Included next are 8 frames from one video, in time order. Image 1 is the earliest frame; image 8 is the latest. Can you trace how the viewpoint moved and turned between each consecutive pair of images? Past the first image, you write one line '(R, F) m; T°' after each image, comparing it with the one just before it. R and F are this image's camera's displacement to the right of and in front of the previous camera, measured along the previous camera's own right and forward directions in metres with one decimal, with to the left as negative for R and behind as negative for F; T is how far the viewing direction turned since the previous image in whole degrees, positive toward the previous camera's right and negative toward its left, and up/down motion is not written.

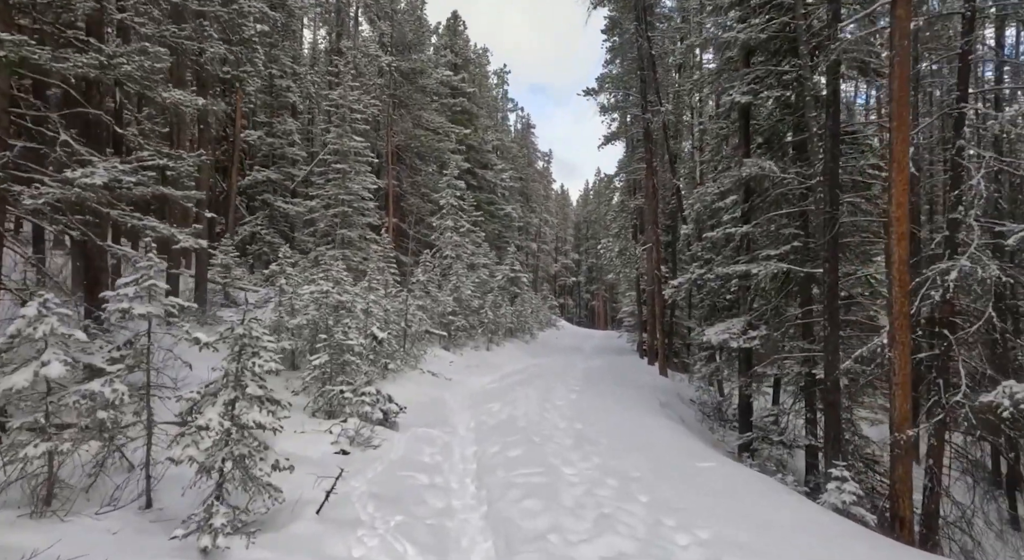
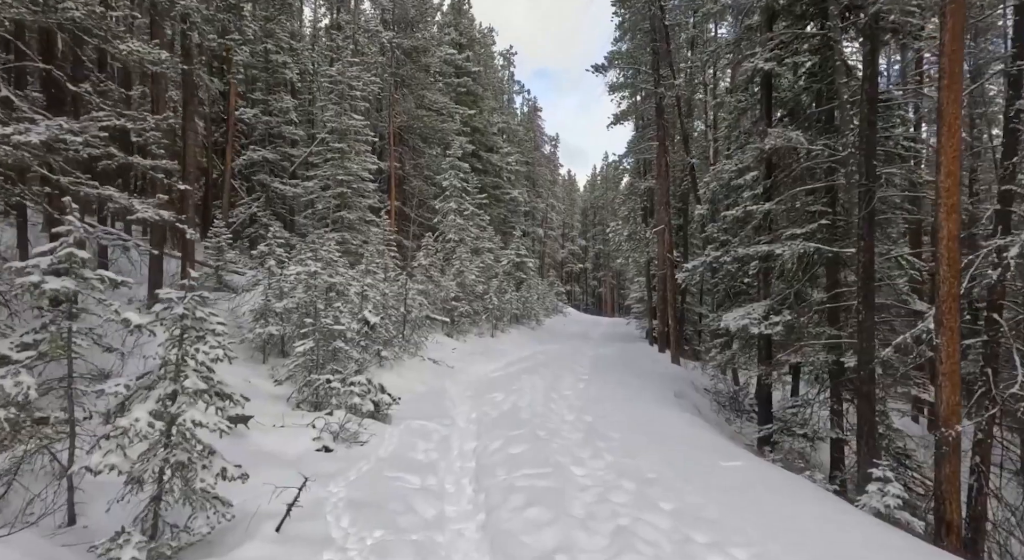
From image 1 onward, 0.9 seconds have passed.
(0.0, +0.9) m; -1°
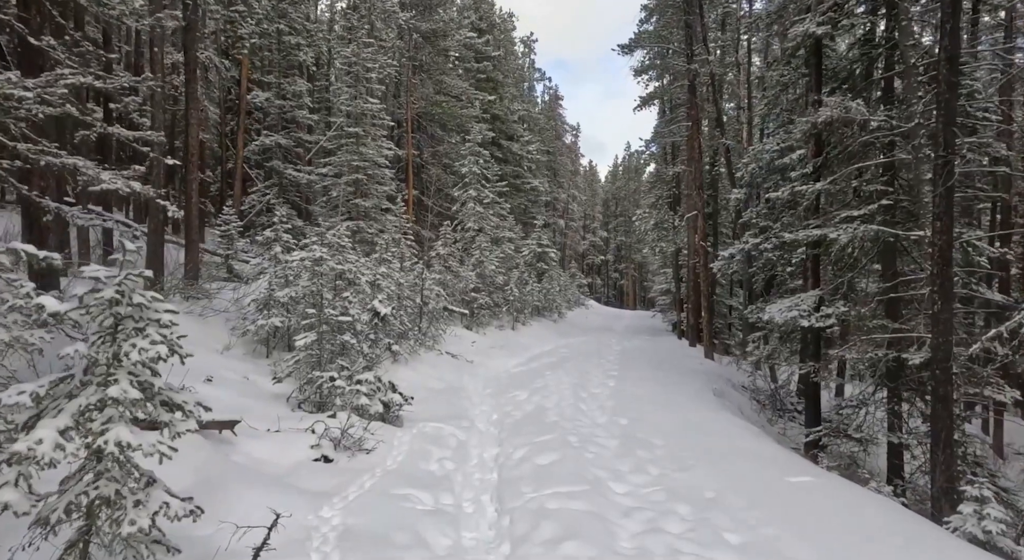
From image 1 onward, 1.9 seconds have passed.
(-0.1, +1.0) m; -2°
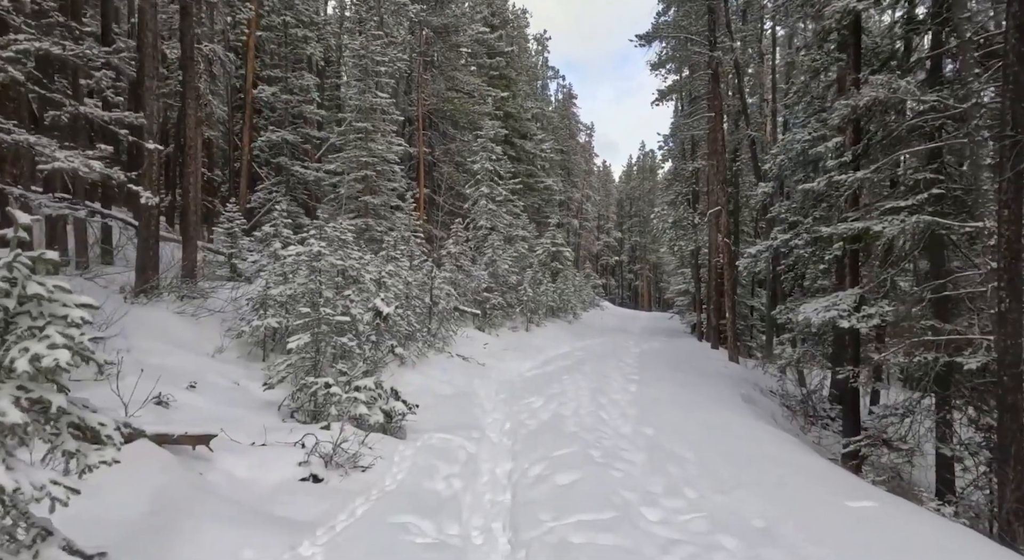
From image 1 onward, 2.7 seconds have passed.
(0.0, +0.8) m; -1°
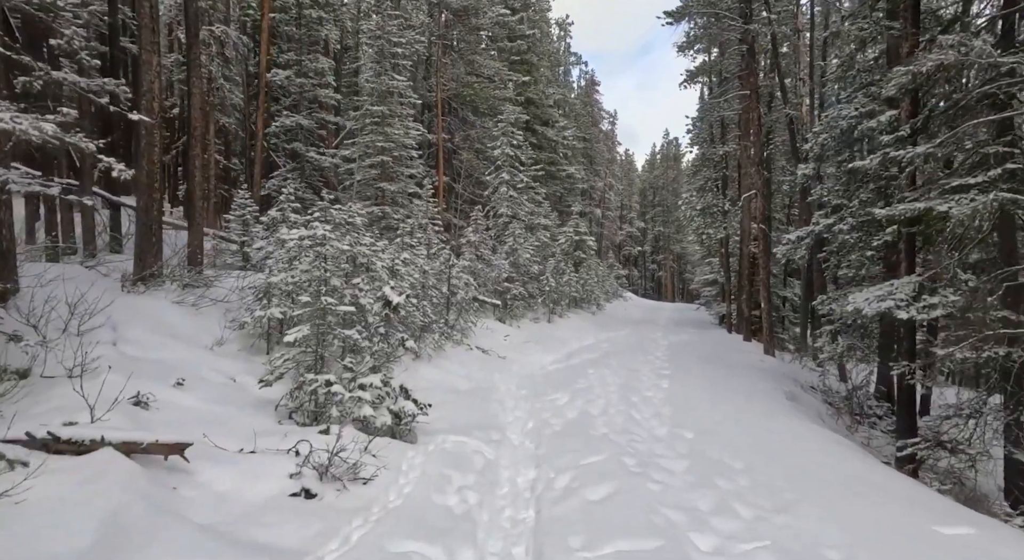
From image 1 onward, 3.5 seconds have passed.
(0.0, +0.8) m; -2°
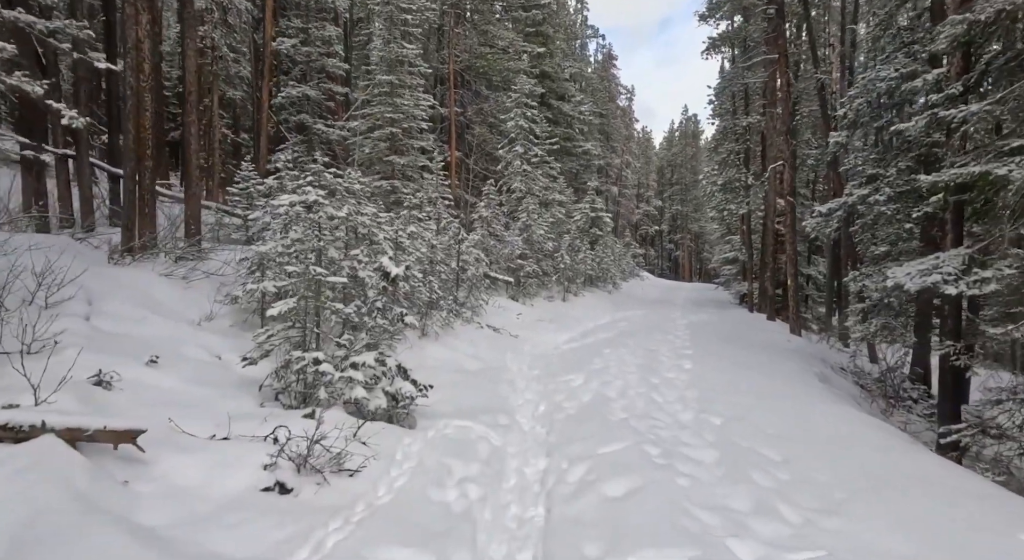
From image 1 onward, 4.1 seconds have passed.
(+0.1, +0.7) m; -1°
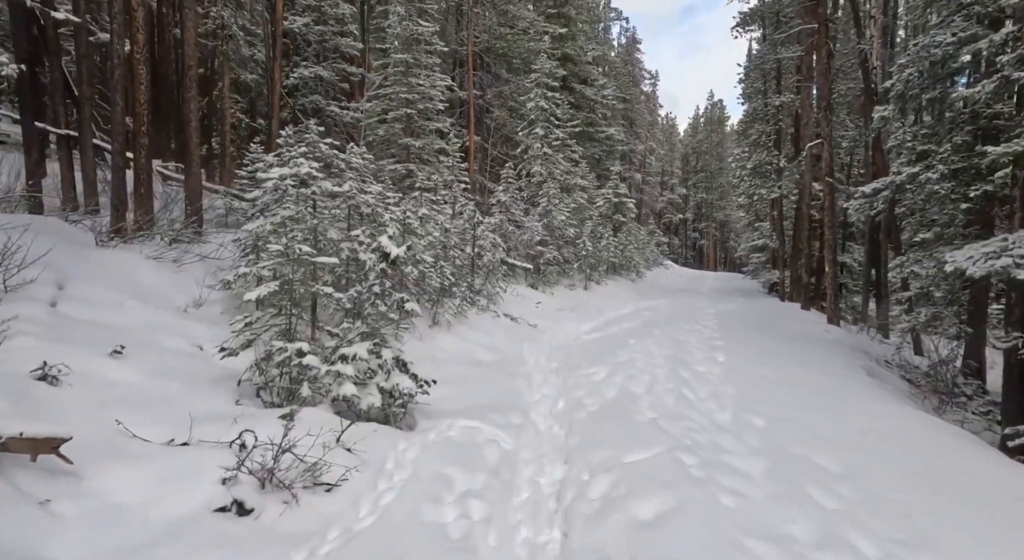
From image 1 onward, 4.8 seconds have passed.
(+0.1, +0.7) m; -2°
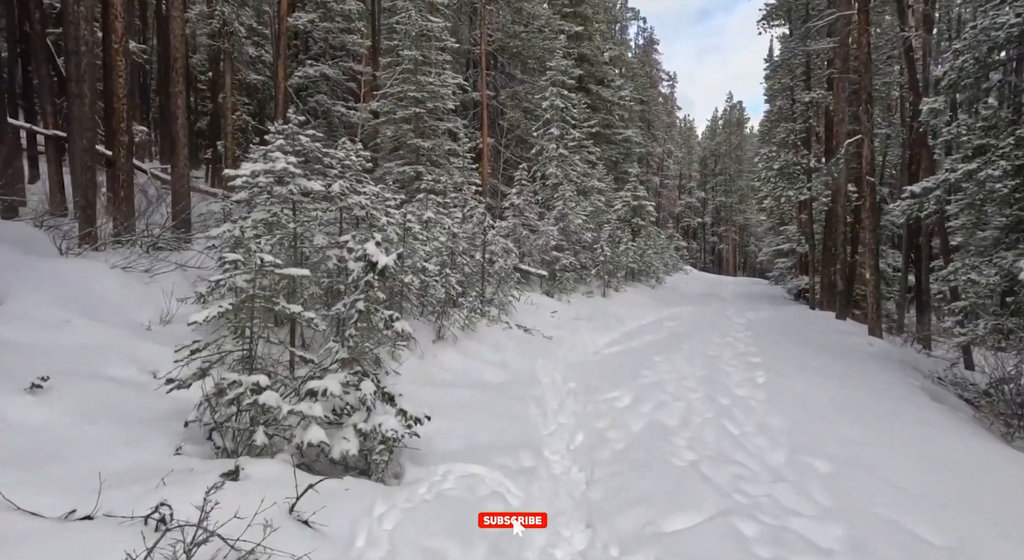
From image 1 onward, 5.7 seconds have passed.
(0.0, +0.9) m; -2°
